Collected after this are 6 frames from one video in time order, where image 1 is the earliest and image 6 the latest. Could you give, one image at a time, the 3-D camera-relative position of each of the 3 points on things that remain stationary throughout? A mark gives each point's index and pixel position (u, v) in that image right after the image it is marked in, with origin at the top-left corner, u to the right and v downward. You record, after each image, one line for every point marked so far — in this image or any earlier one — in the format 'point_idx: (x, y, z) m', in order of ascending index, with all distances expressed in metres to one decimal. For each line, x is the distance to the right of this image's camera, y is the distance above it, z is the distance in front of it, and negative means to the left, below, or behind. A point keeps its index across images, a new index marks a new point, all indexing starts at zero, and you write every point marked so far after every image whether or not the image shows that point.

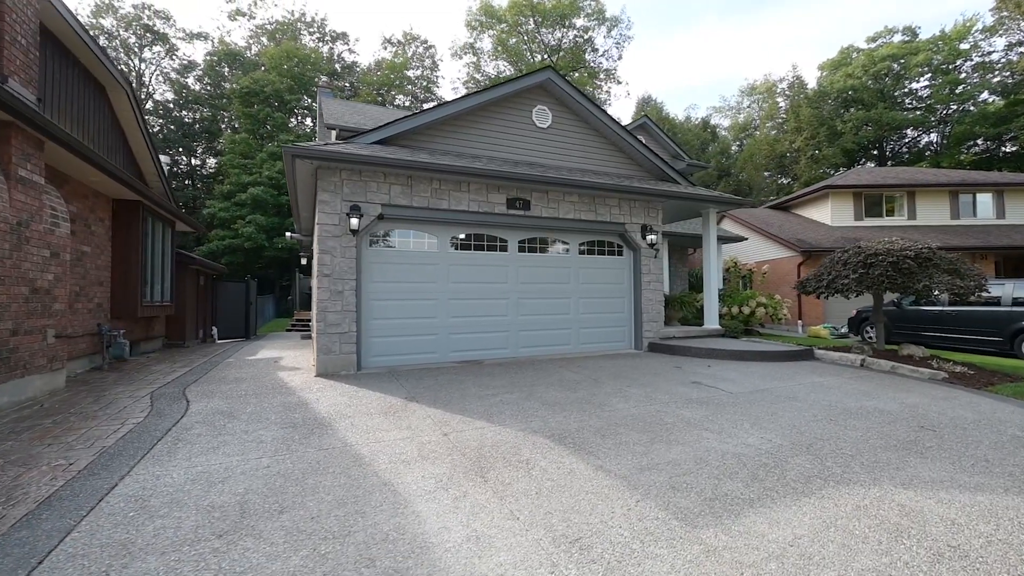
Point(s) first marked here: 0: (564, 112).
0: (+1.0, +3.4, +9.0) m
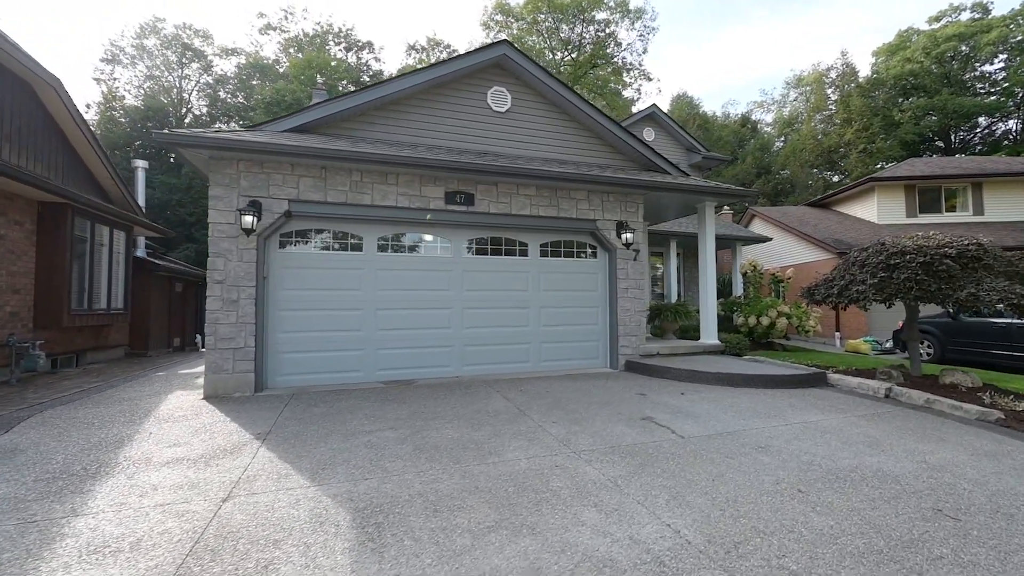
0: (+0.2, +3.3, +7.8) m
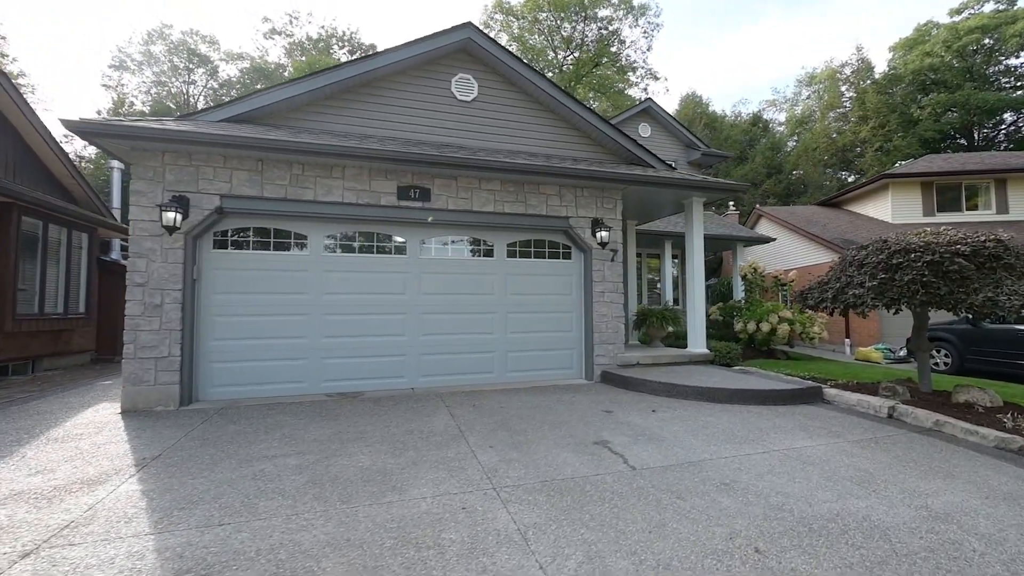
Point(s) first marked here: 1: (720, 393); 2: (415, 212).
0: (-0.3, +3.2, +7.2) m
1: (+2.5, -1.2, +5.5) m
2: (-1.3, +1.0, +6.2) m
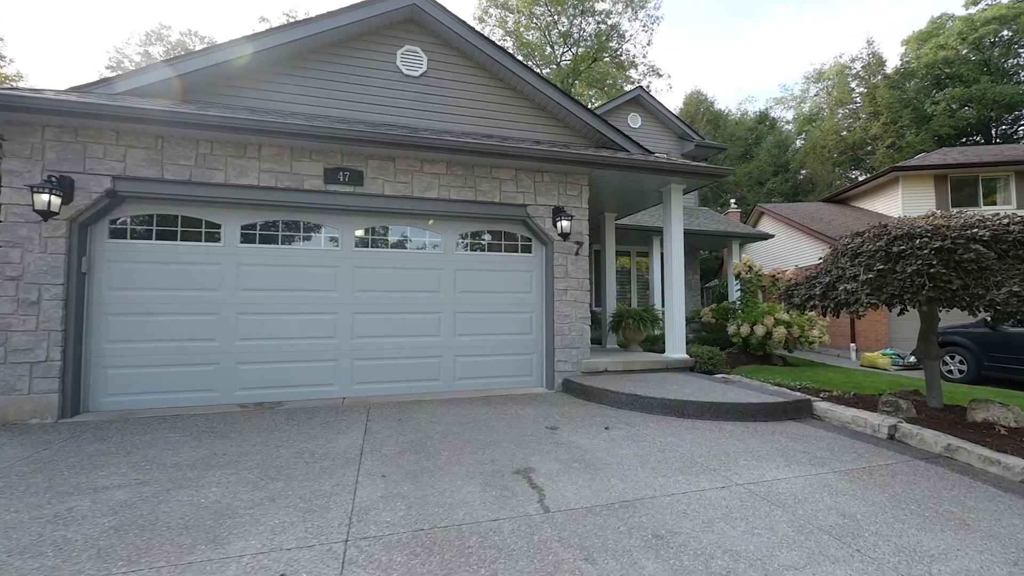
0: (-0.9, +3.3, +6.5) m
1: (+1.8, -1.2, +4.7) m
2: (-2.0, +1.1, +5.4) m
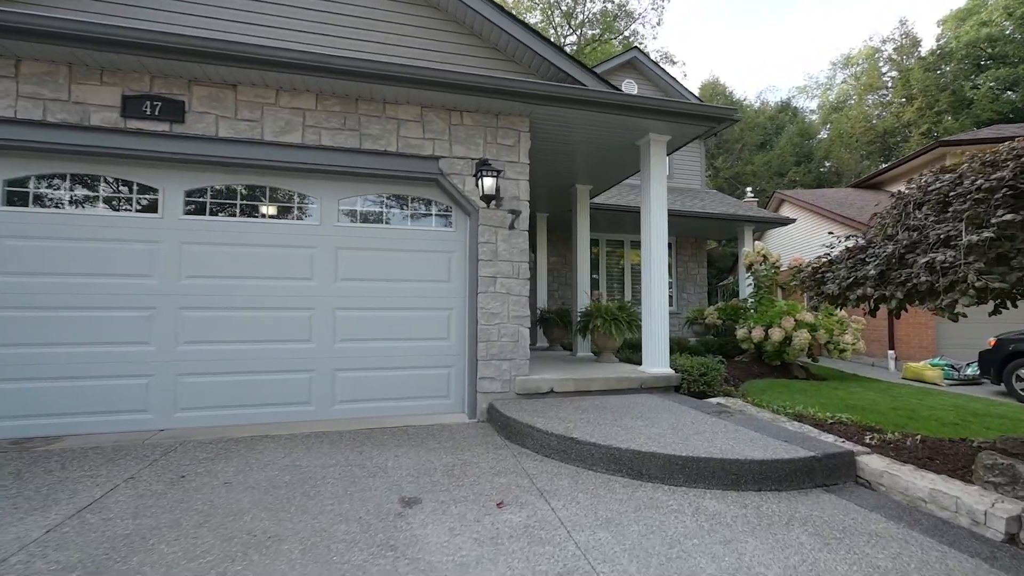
0: (-1.7, +3.4, +4.7) m
1: (+0.9, -1.1, +2.8) m
2: (-2.9, +1.2, +3.7) m
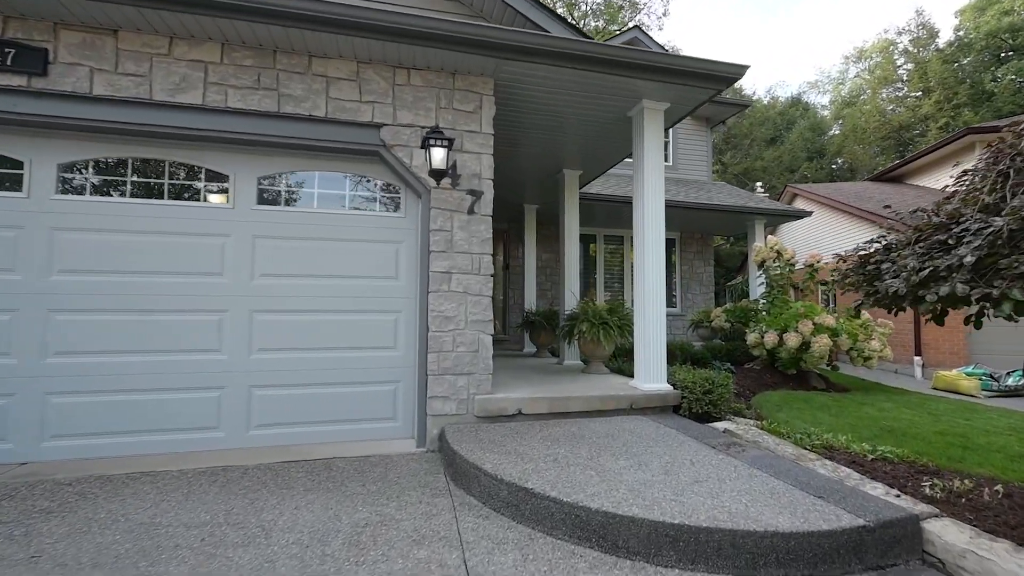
0: (-2.0, +3.4, +4.0) m
1: (+0.5, -1.1, +2.0) m
2: (-3.2, +1.2, +3.0) m
